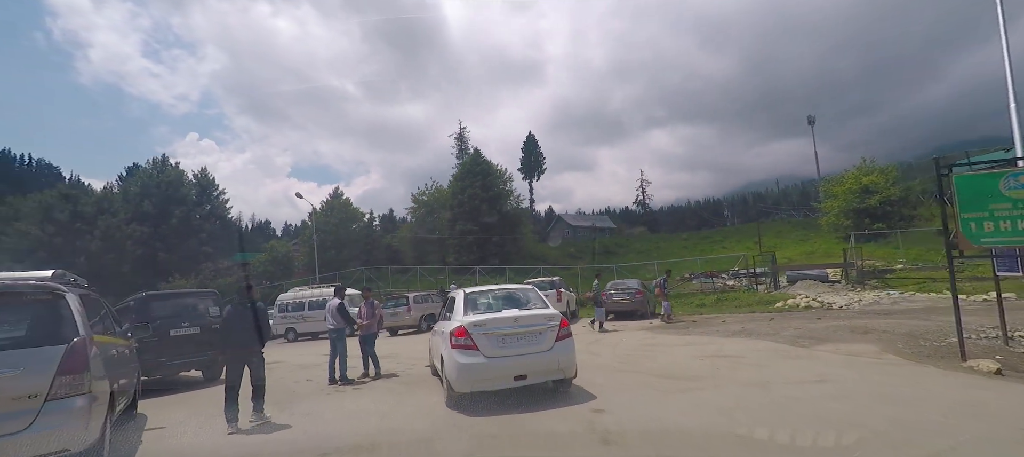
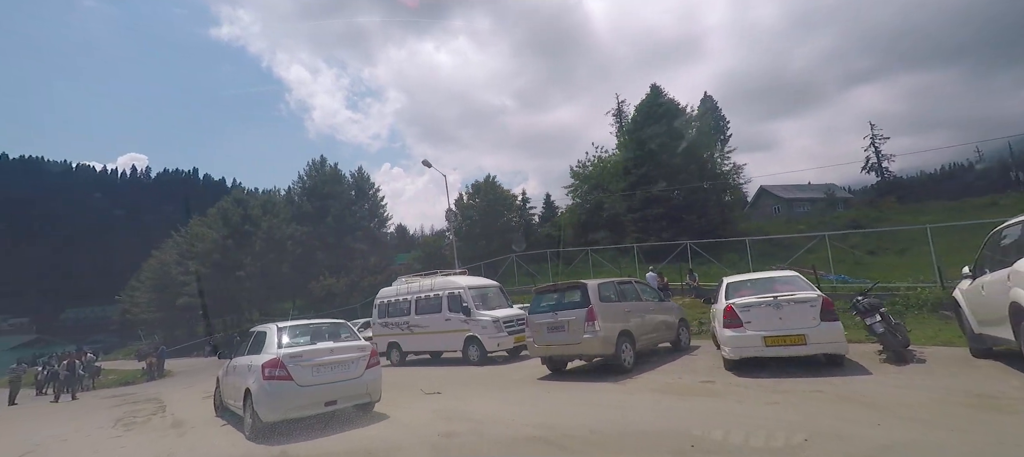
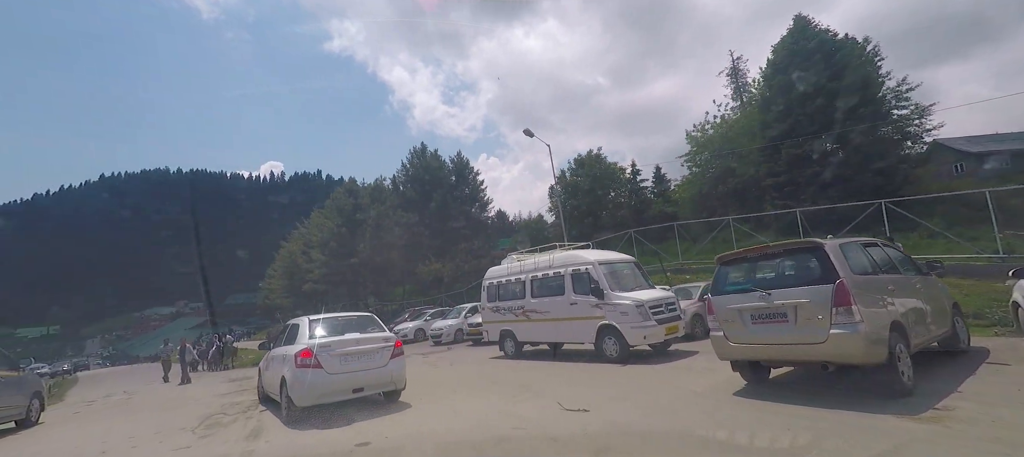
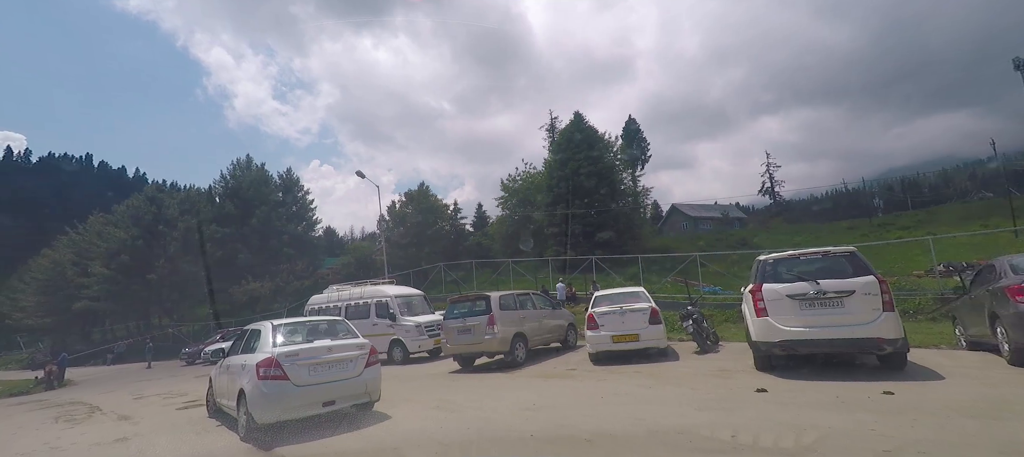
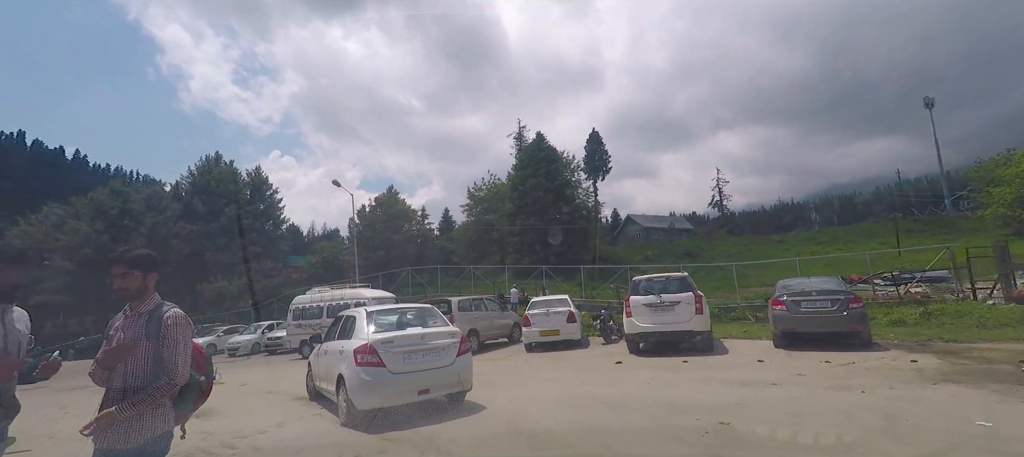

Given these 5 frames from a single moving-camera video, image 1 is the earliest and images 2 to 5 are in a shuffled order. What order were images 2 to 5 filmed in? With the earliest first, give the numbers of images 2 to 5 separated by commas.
5, 4, 2, 3
